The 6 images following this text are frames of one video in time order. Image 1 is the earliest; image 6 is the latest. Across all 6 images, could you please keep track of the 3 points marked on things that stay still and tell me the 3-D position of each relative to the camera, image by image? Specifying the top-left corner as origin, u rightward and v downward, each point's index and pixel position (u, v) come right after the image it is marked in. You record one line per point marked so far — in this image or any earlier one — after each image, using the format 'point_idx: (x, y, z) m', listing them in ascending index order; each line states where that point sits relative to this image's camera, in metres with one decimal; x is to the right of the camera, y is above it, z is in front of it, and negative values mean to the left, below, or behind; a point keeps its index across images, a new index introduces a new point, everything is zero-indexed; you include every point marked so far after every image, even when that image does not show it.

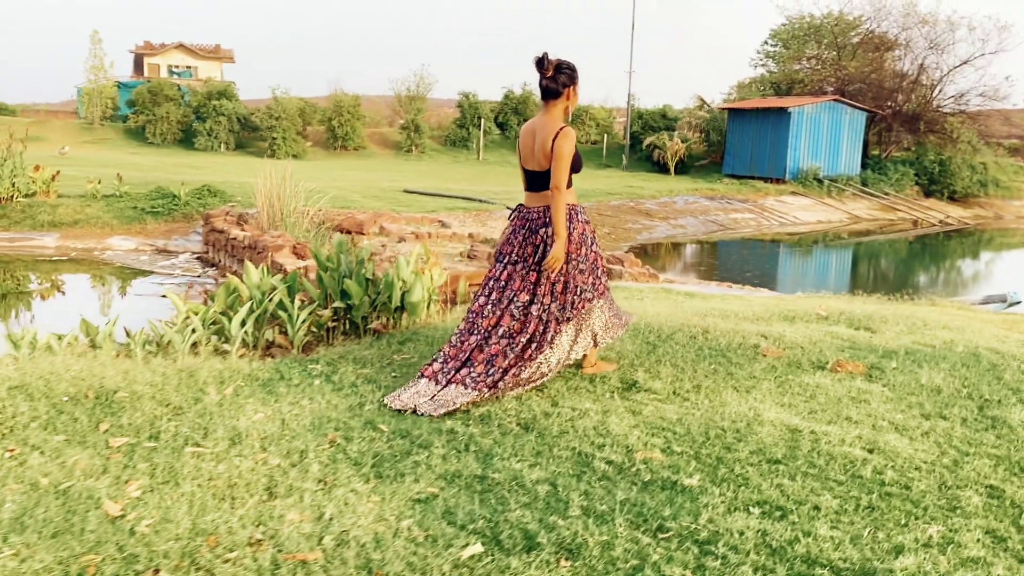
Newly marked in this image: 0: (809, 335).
0: (+1.6, -0.3, +5.0) m
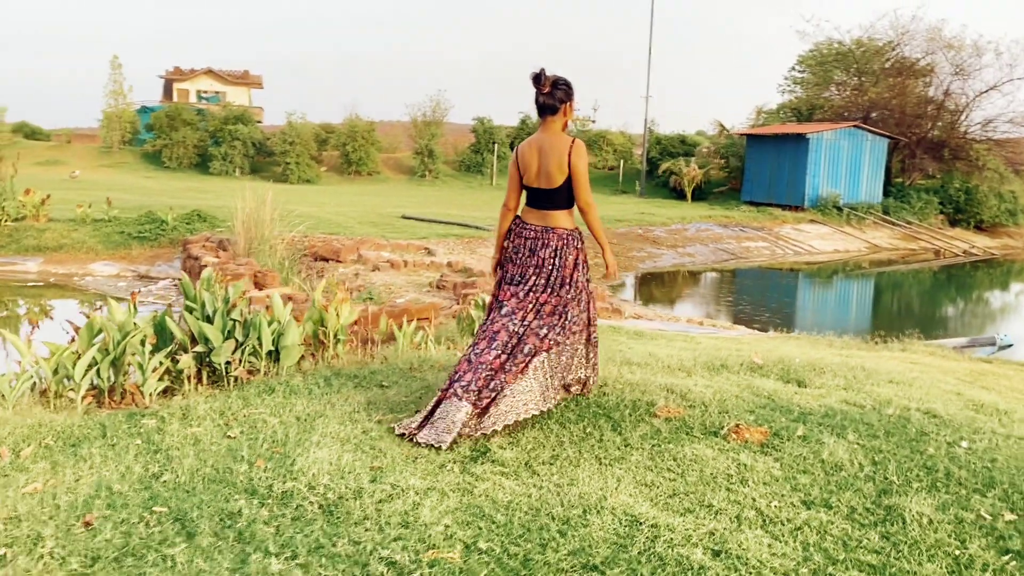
0: (+1.0, -0.5, +4.4) m
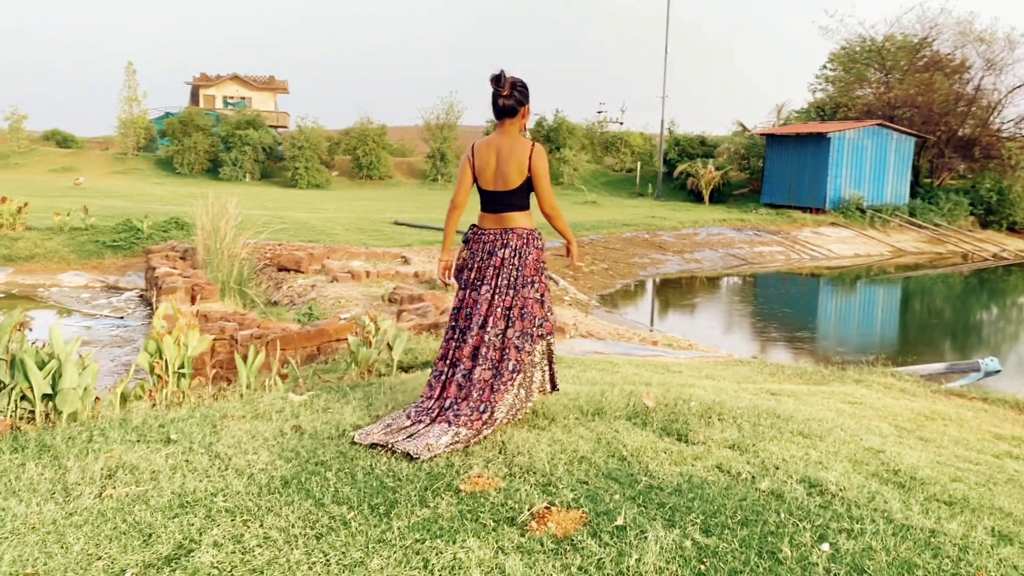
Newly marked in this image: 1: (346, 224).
0: (+0.2, -0.6, +3.5) m
1: (-3.6, +1.4, +19.7) m
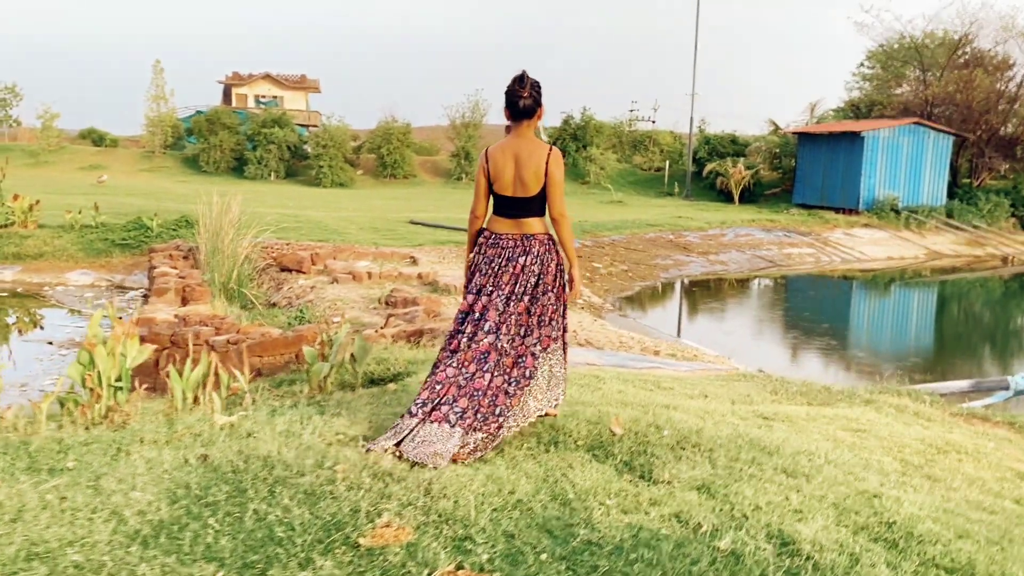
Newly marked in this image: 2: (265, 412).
0: (0.0, -0.7, +3.0) m
1: (-3.2, +1.4, +19.3) m
2: (-1.1, -0.6, +4.1) m
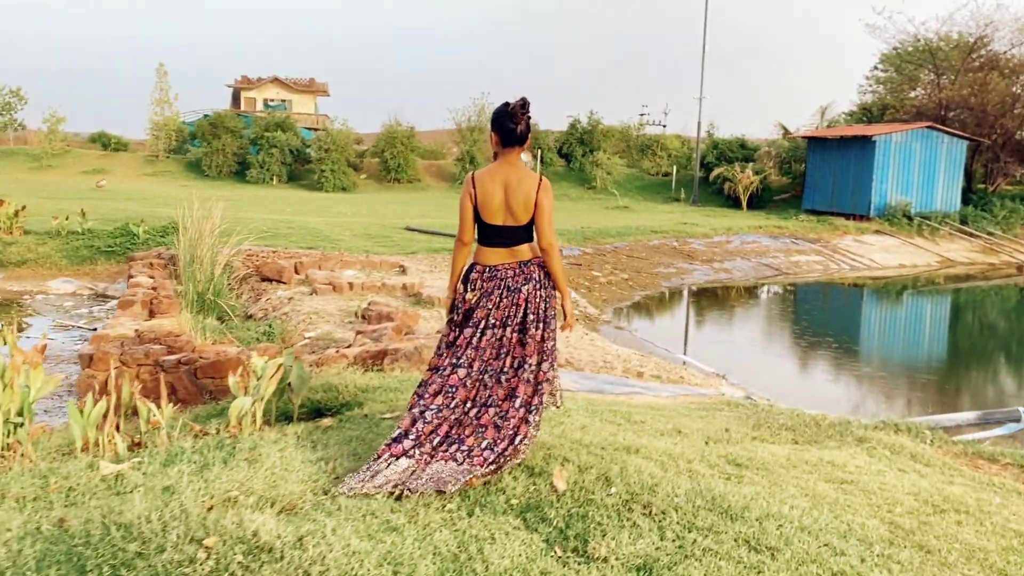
0: (-0.3, -0.8, +2.5) m
1: (-3.3, +1.2, +18.9) m
2: (-1.4, -0.7, +3.6) m
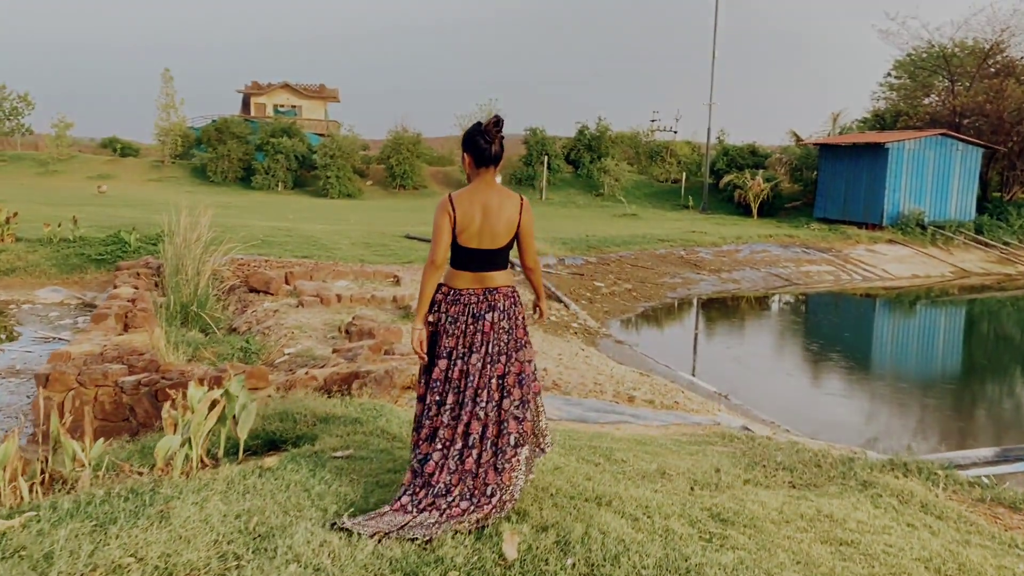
0: (-0.5, -0.9, +2.0) m
1: (-3.3, +1.0, +18.5) m
2: (-1.6, -0.8, +3.2) m
